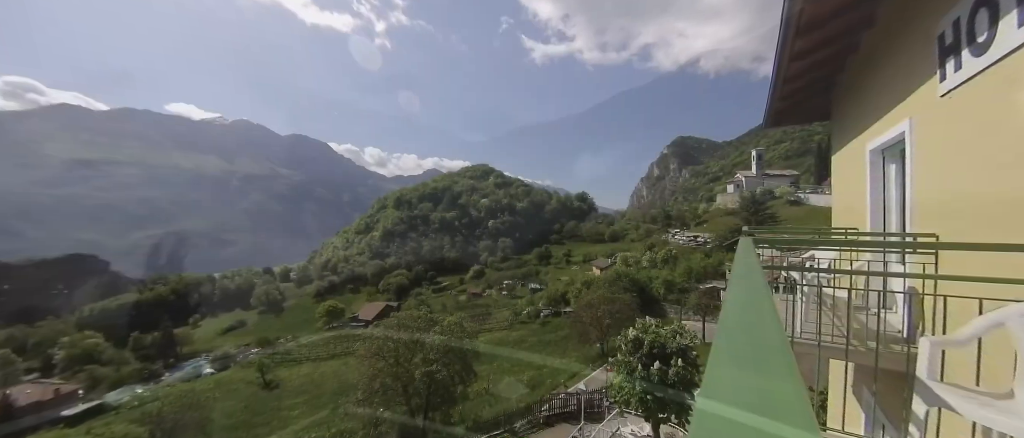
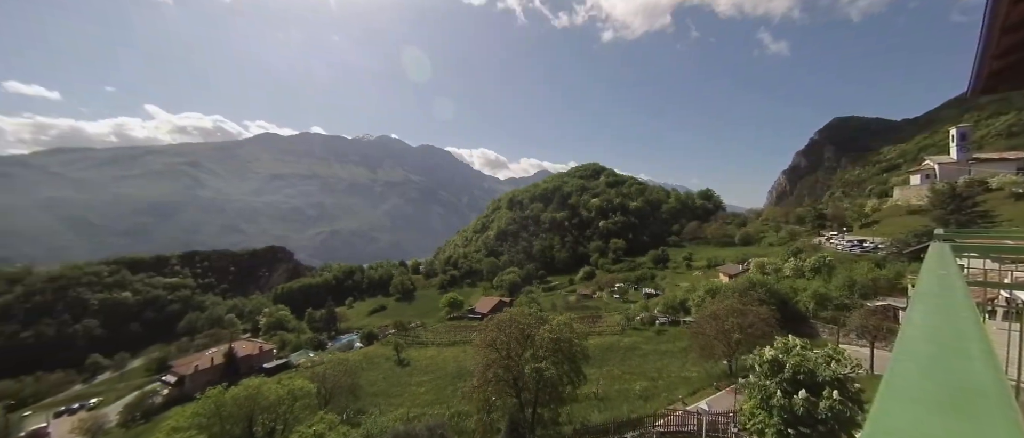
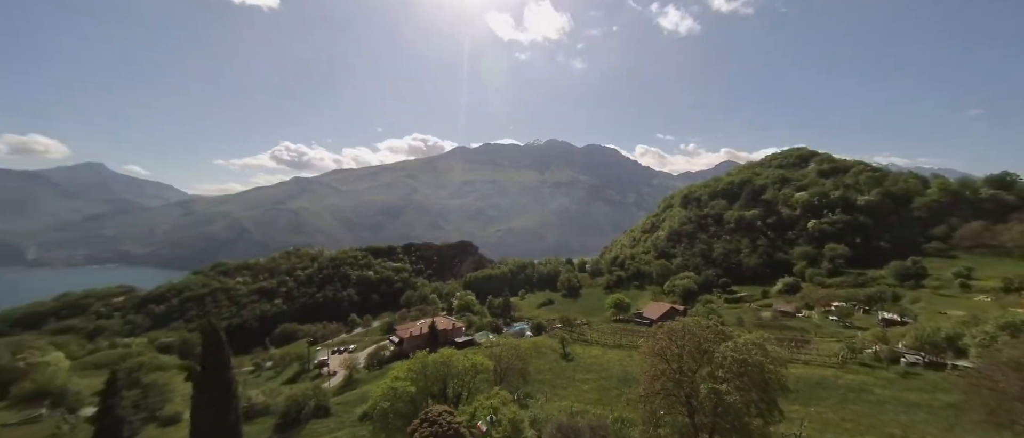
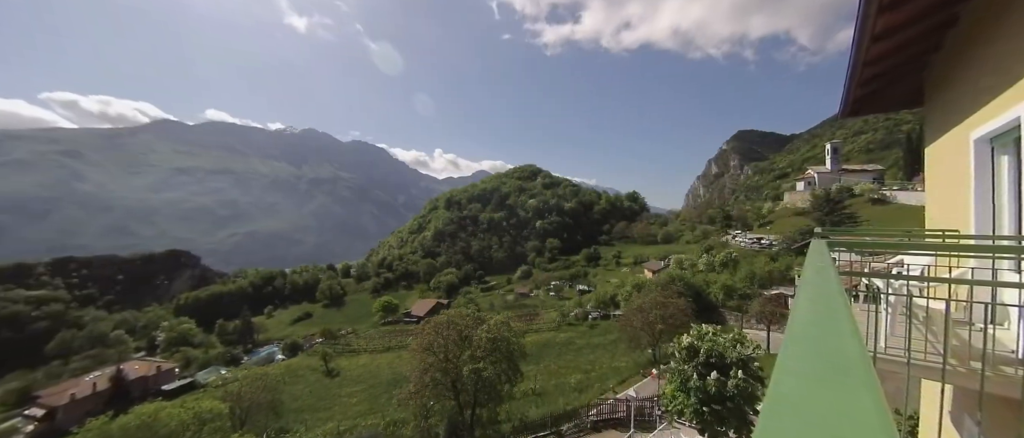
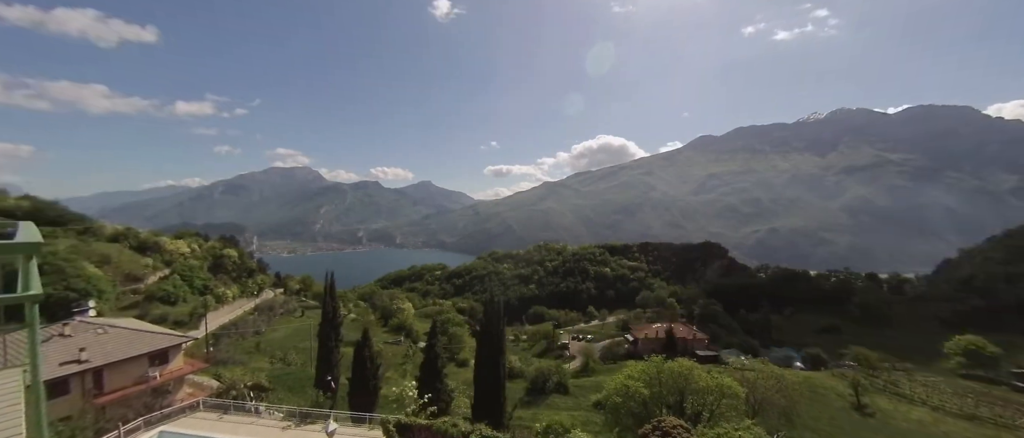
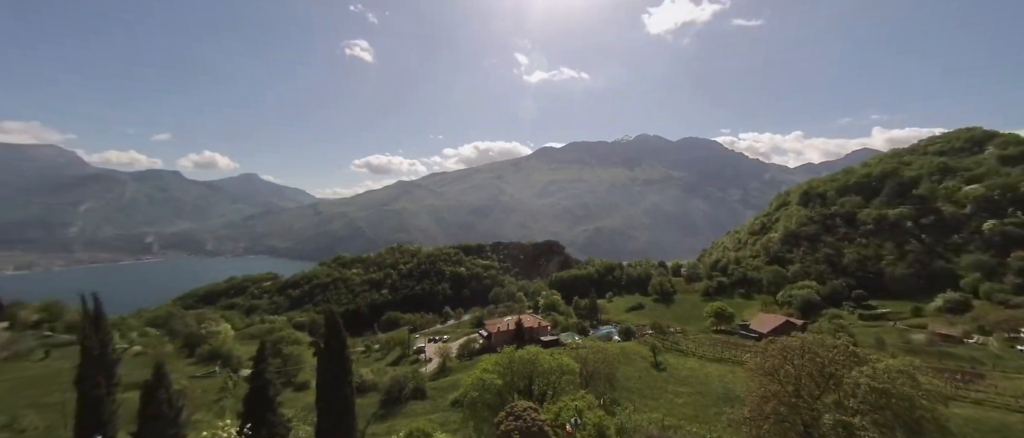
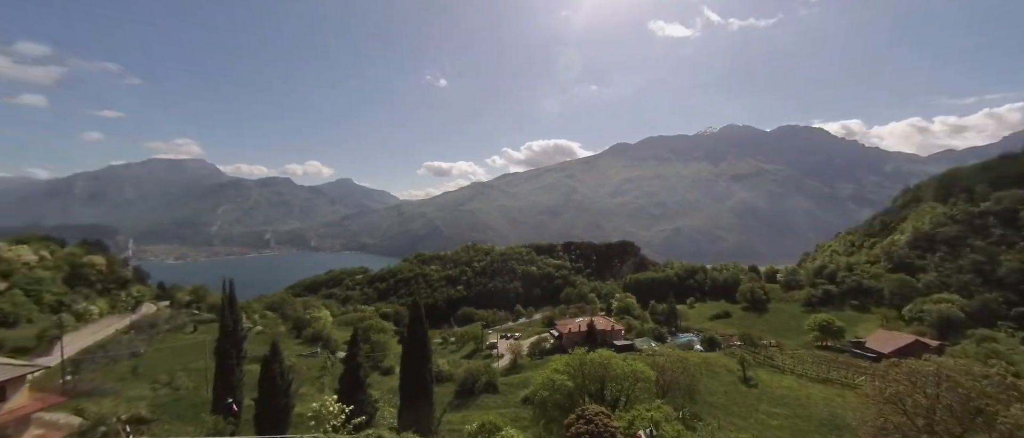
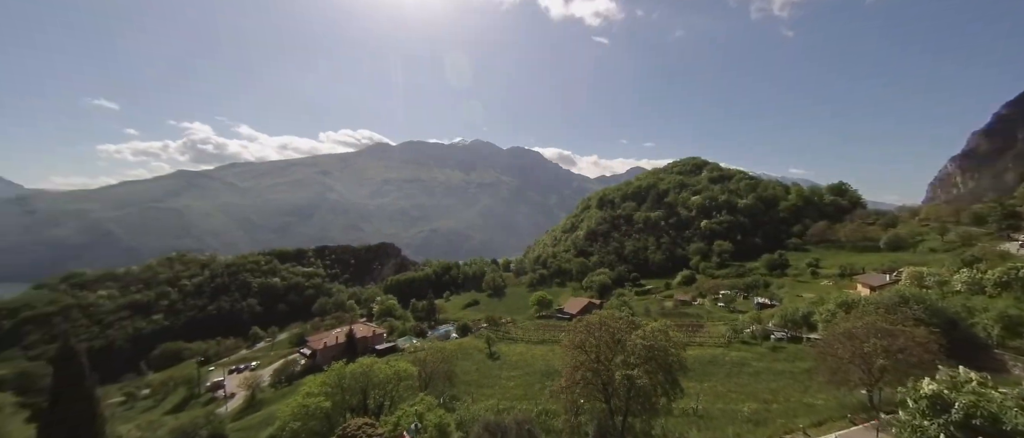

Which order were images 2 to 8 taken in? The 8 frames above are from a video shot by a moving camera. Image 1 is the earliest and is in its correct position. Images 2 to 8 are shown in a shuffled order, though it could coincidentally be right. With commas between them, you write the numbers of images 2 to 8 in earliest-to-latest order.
4, 2, 8, 3, 6, 7, 5
